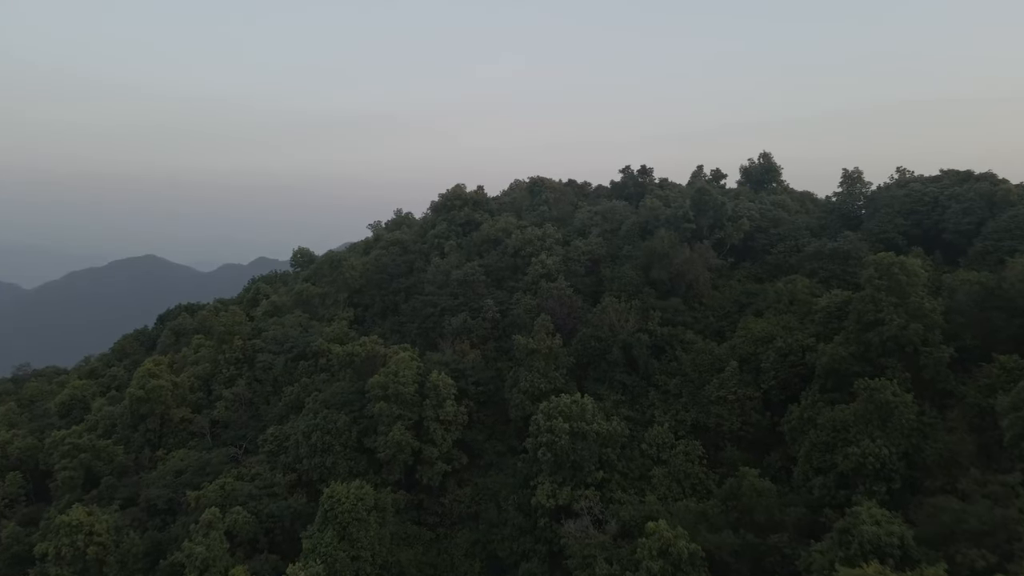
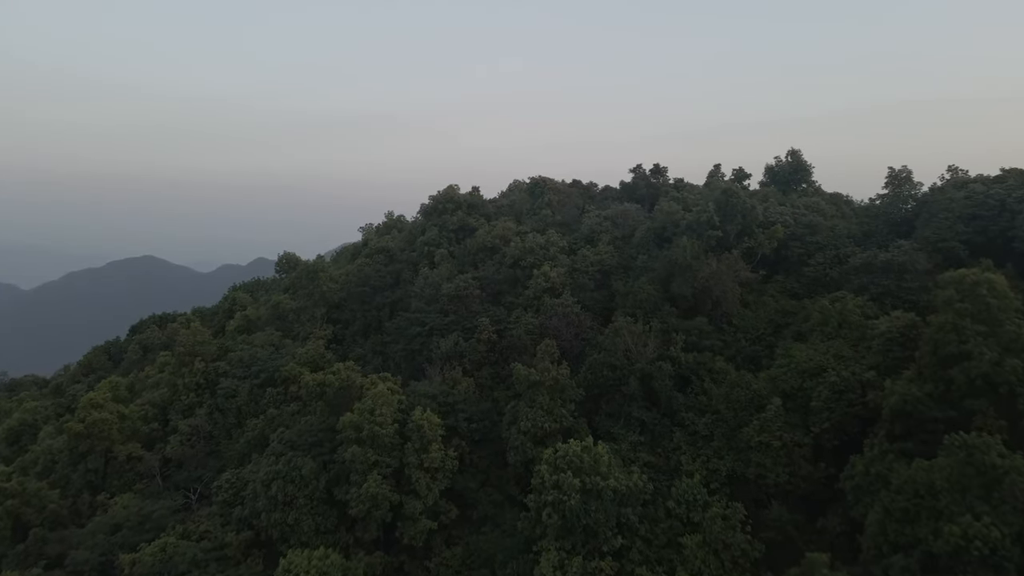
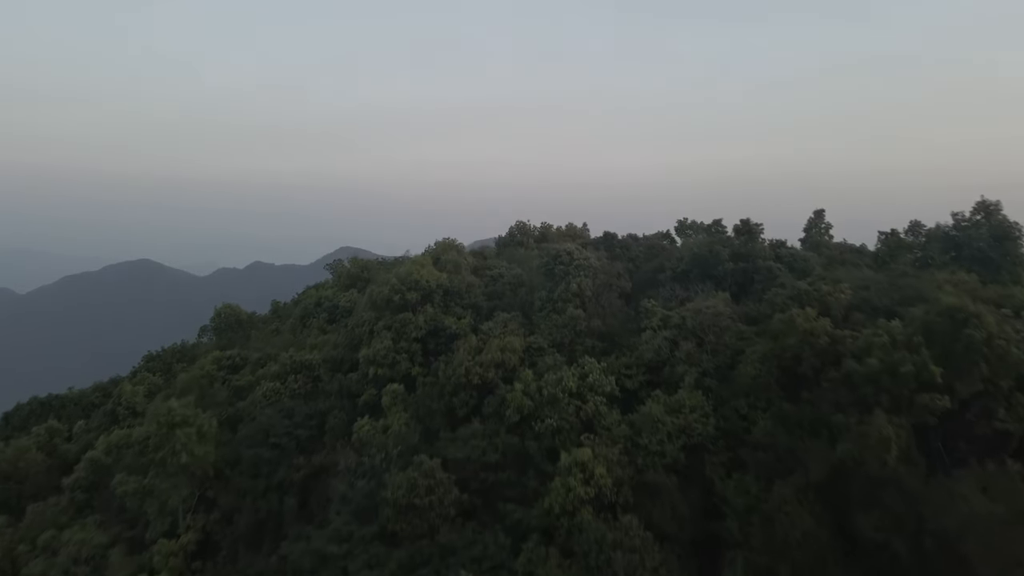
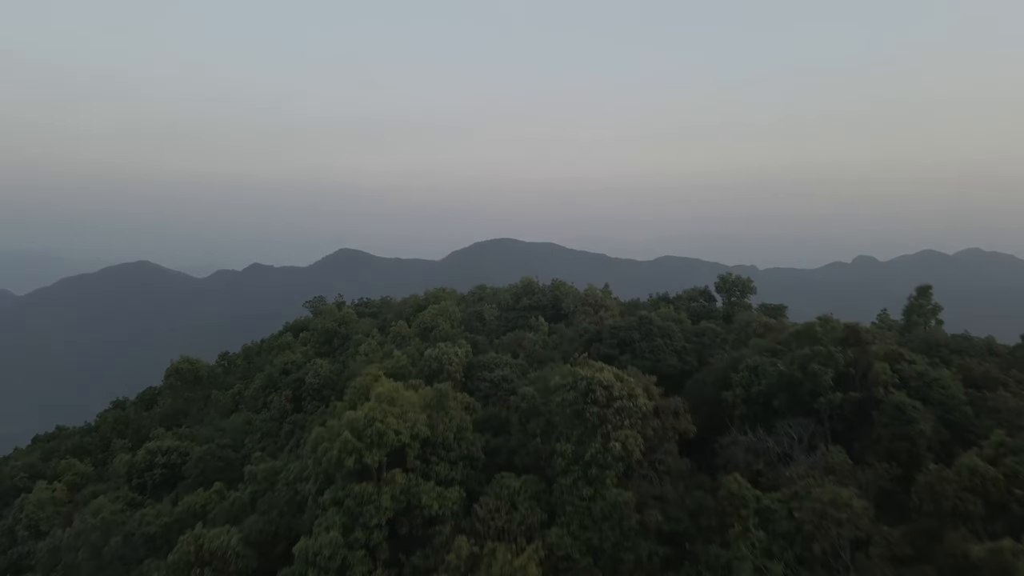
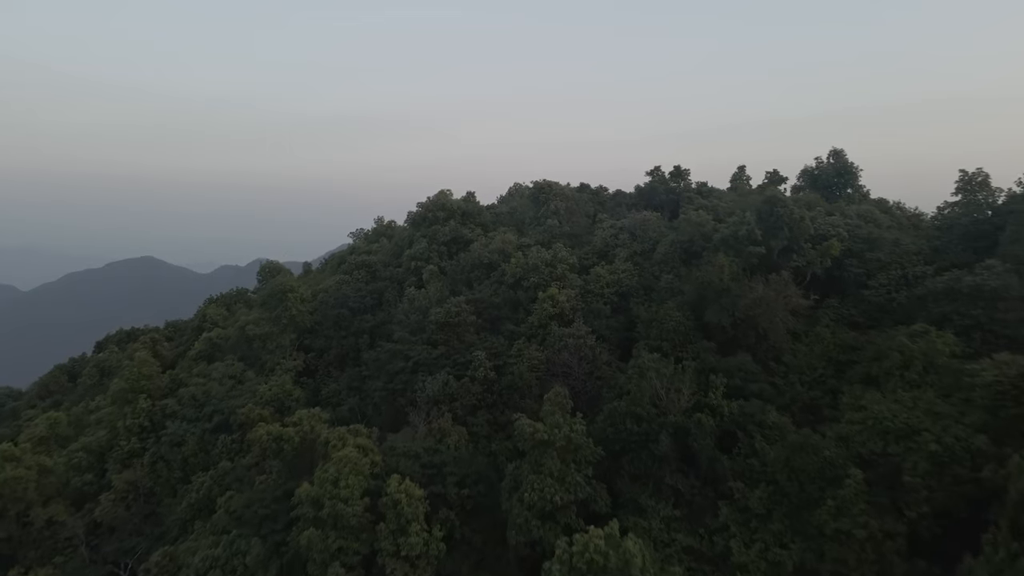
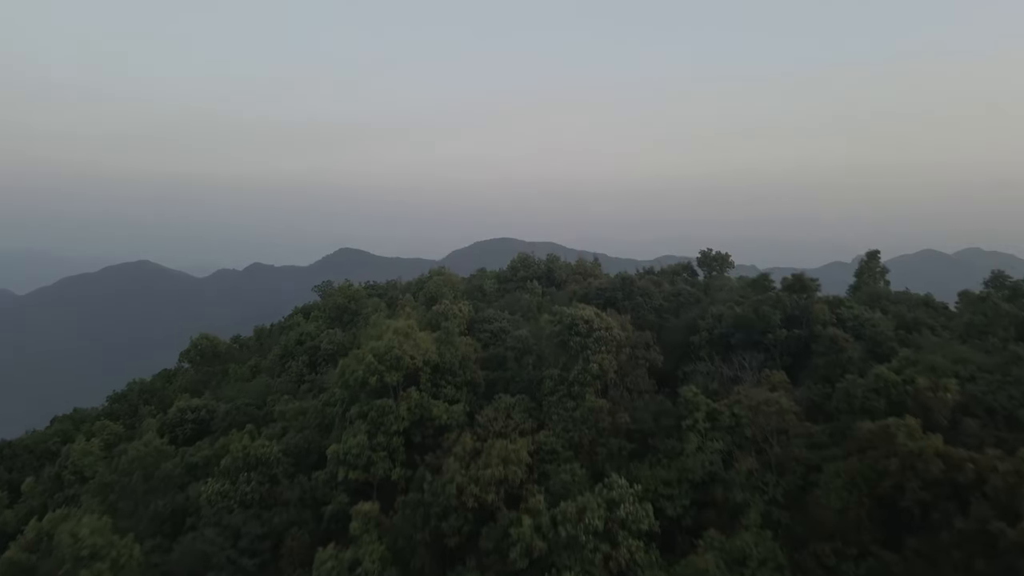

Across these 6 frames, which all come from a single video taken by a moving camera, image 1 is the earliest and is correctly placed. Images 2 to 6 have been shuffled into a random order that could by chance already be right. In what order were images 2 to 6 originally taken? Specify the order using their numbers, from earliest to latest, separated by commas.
2, 5, 3, 6, 4
